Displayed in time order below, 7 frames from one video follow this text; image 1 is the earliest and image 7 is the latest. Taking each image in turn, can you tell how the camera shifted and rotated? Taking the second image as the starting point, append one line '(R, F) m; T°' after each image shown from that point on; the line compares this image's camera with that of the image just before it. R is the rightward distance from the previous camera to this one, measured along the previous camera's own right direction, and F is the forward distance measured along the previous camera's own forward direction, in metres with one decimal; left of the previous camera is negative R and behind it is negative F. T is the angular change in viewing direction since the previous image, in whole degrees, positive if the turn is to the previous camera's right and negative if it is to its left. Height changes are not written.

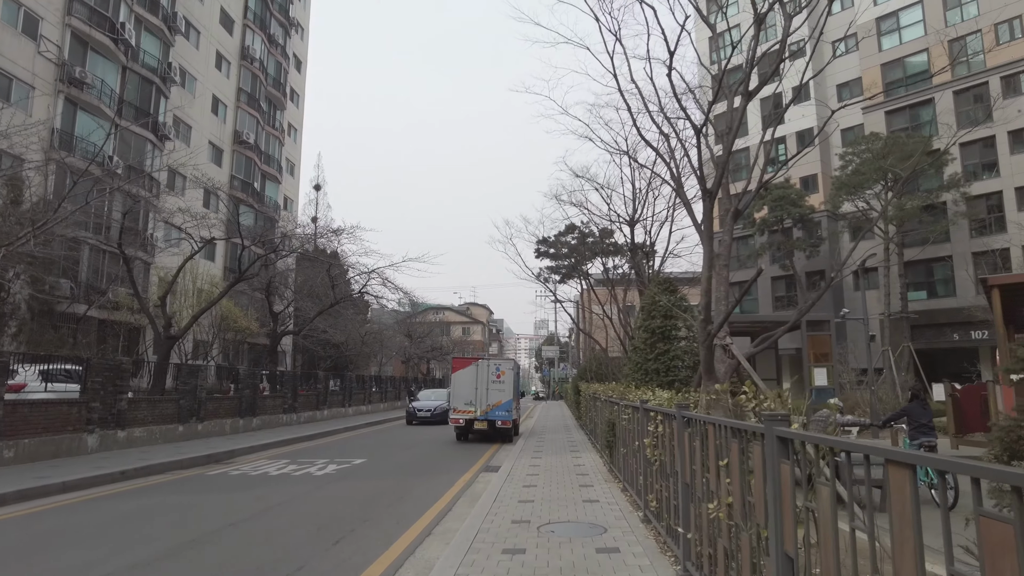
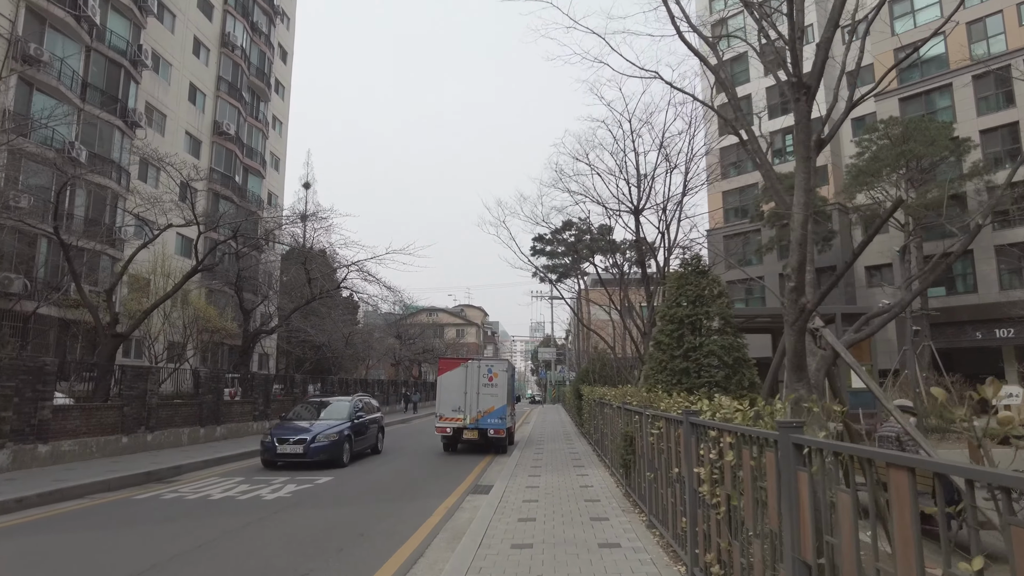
(0.0, +1.8) m; 0°
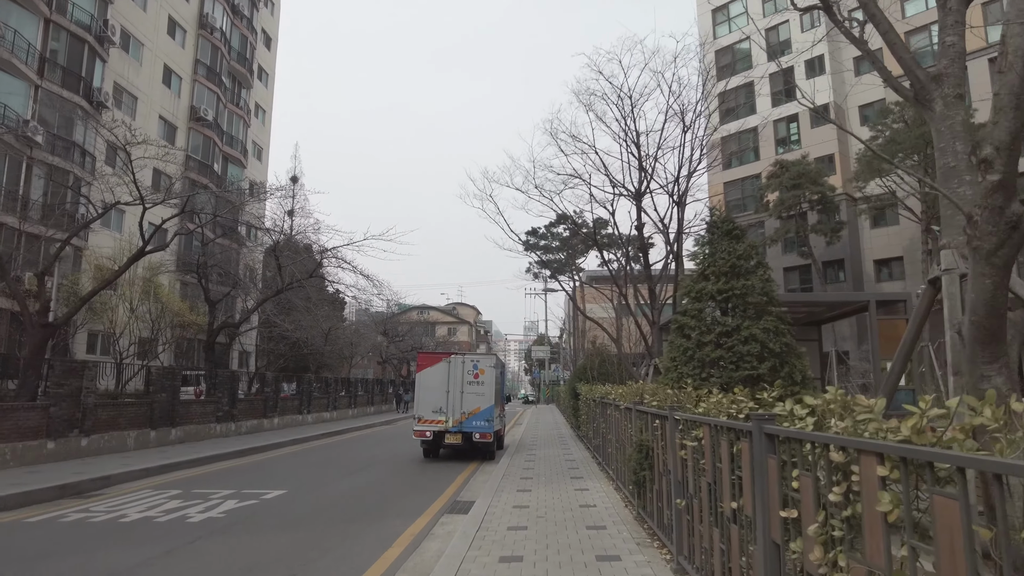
(+0.1, +1.6) m; +1°
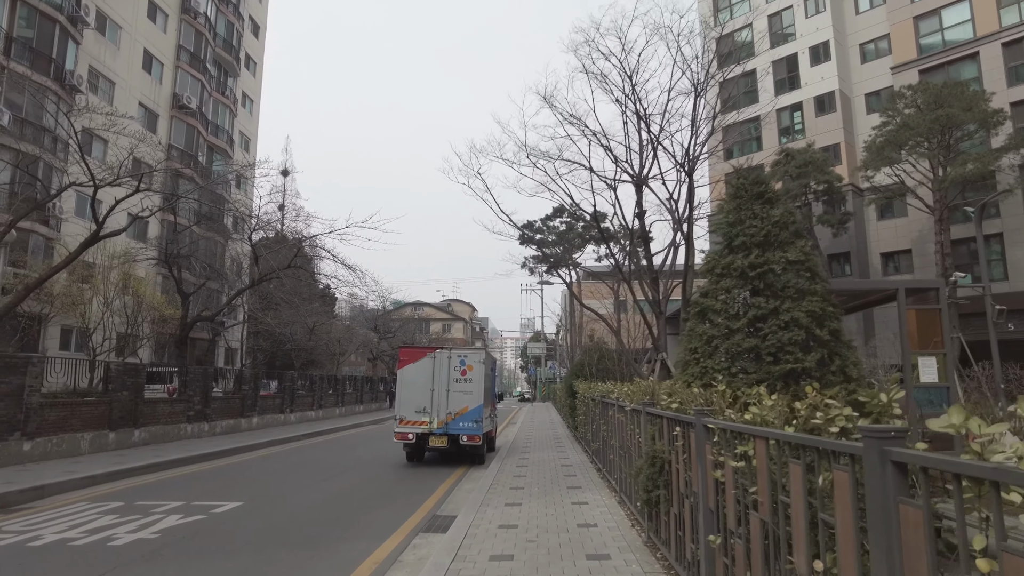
(+0.1, +1.1) m; 0°
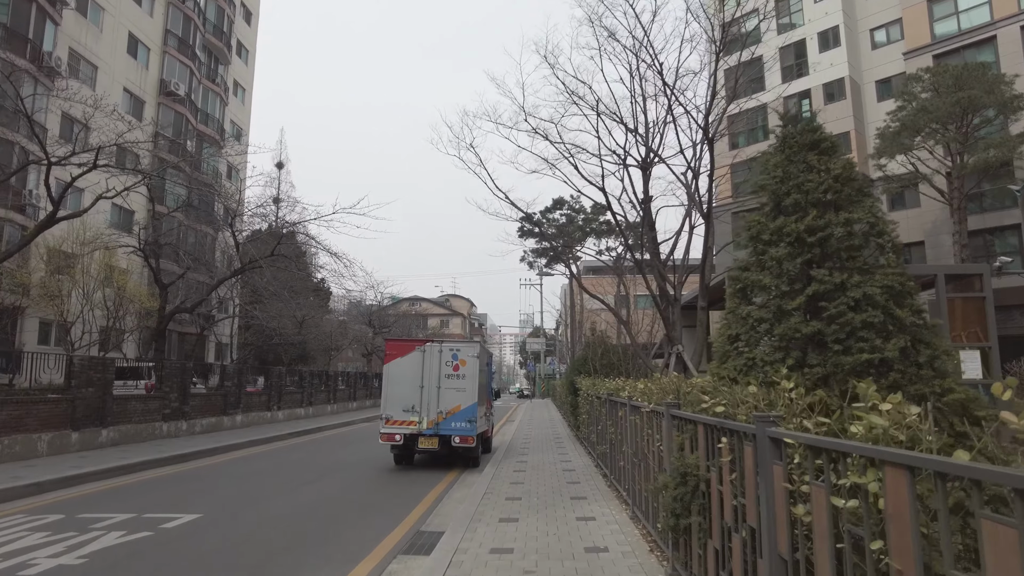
(0.0, +1.0) m; 0°
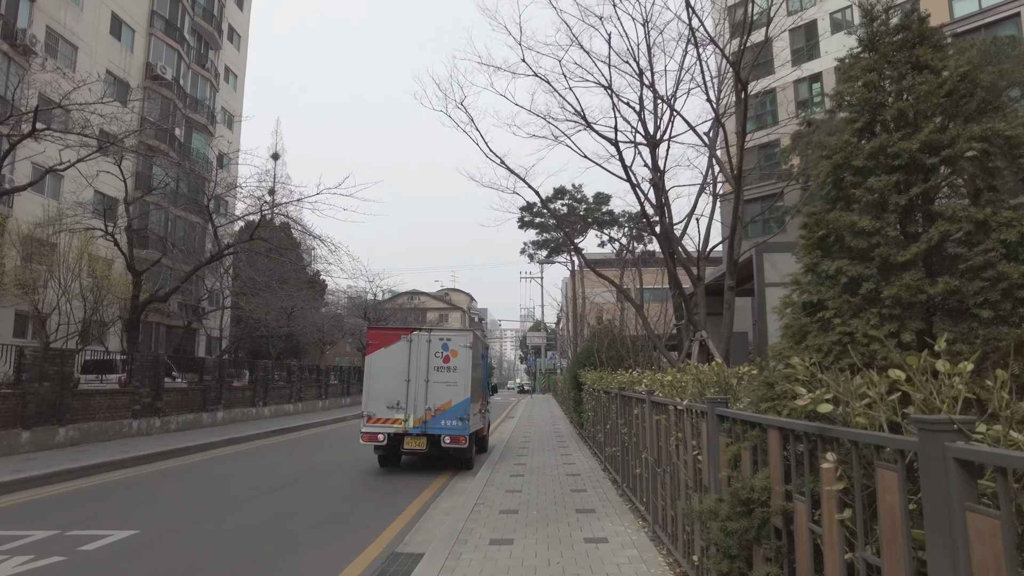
(+0.1, +1.1) m; 0°
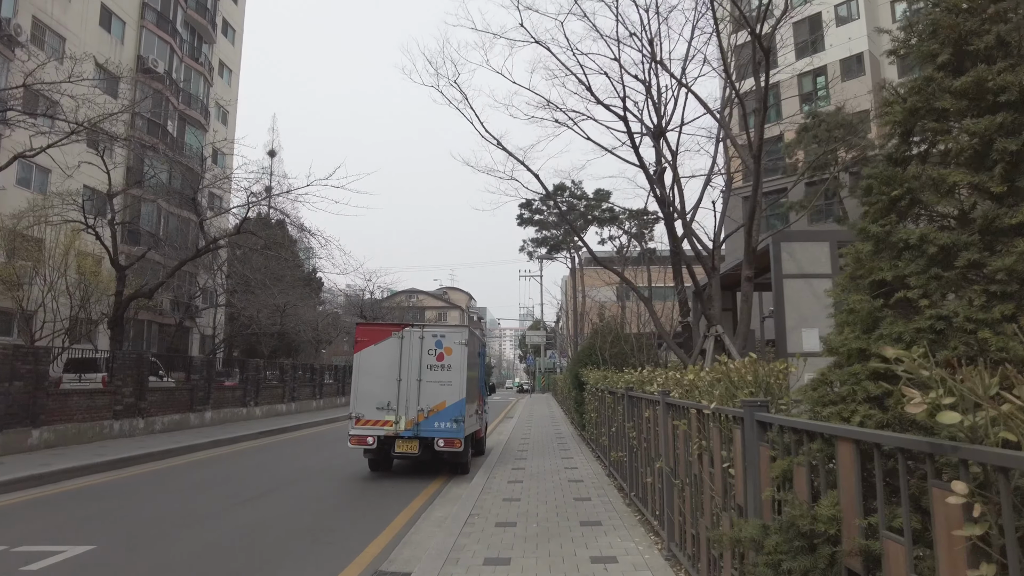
(0.0, +0.6) m; 0°
